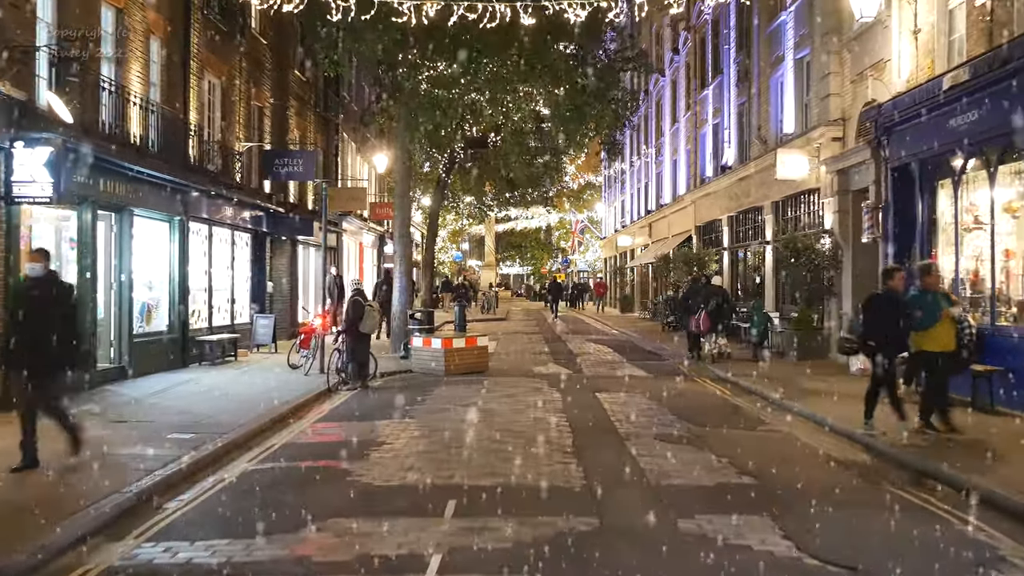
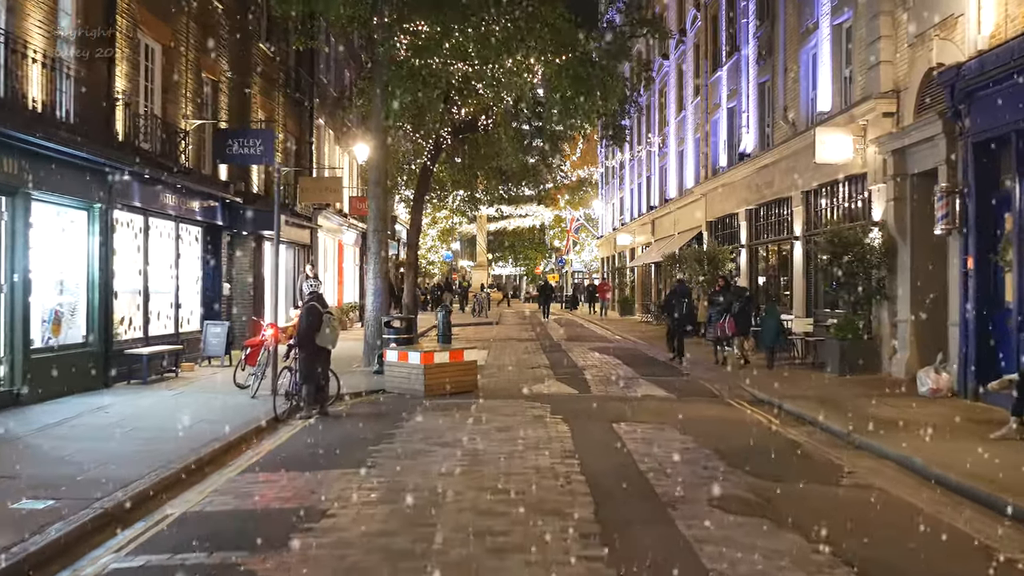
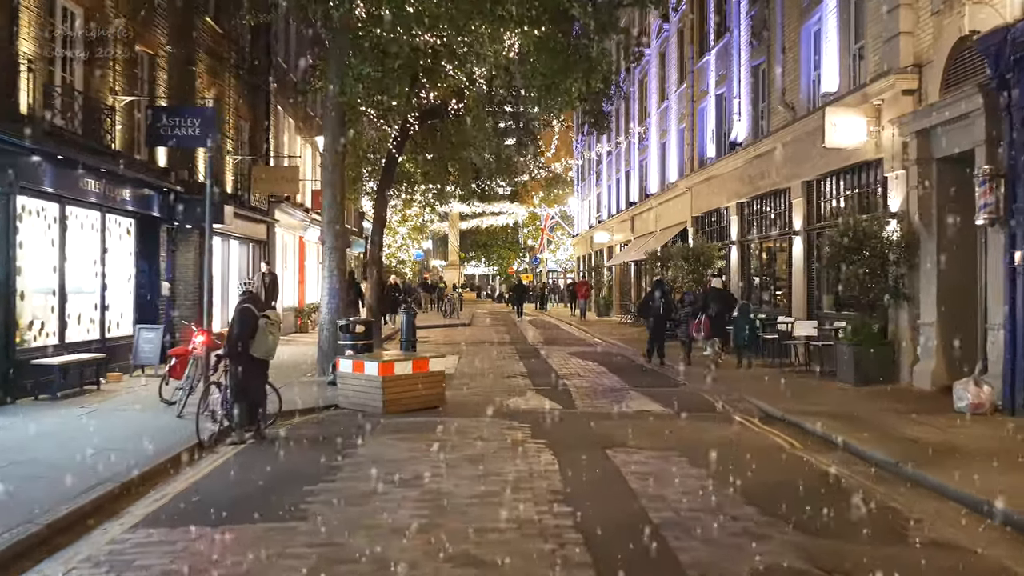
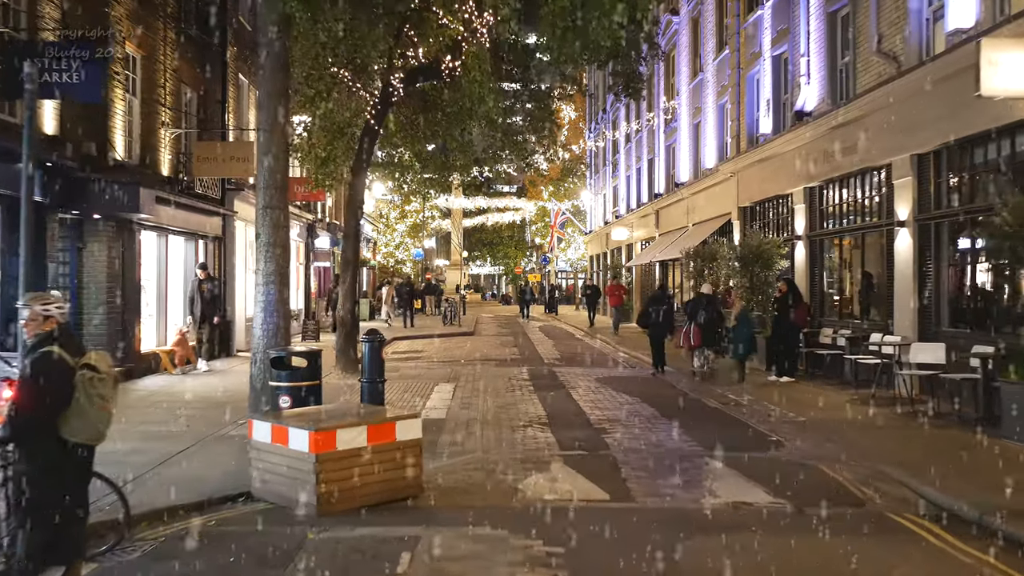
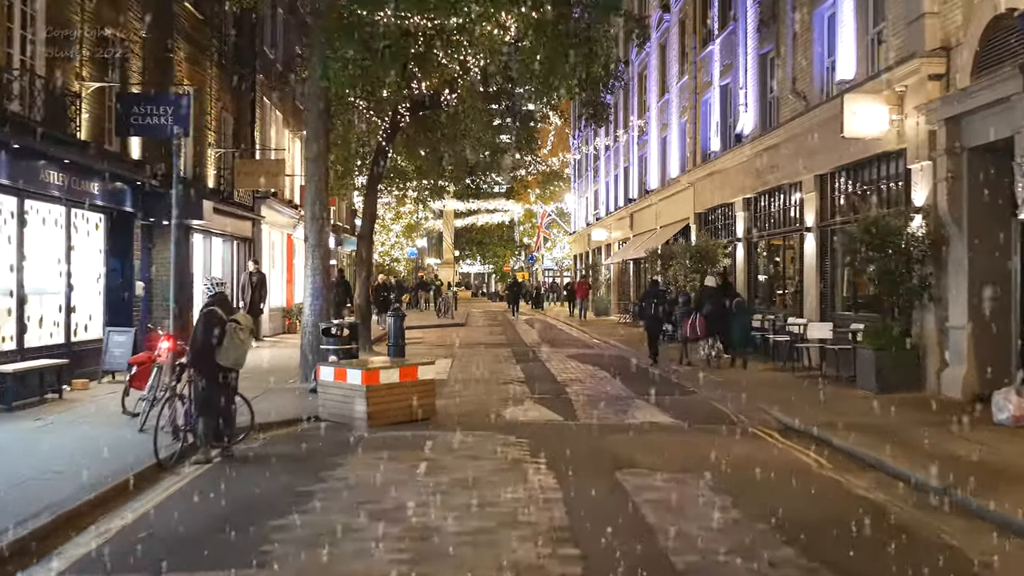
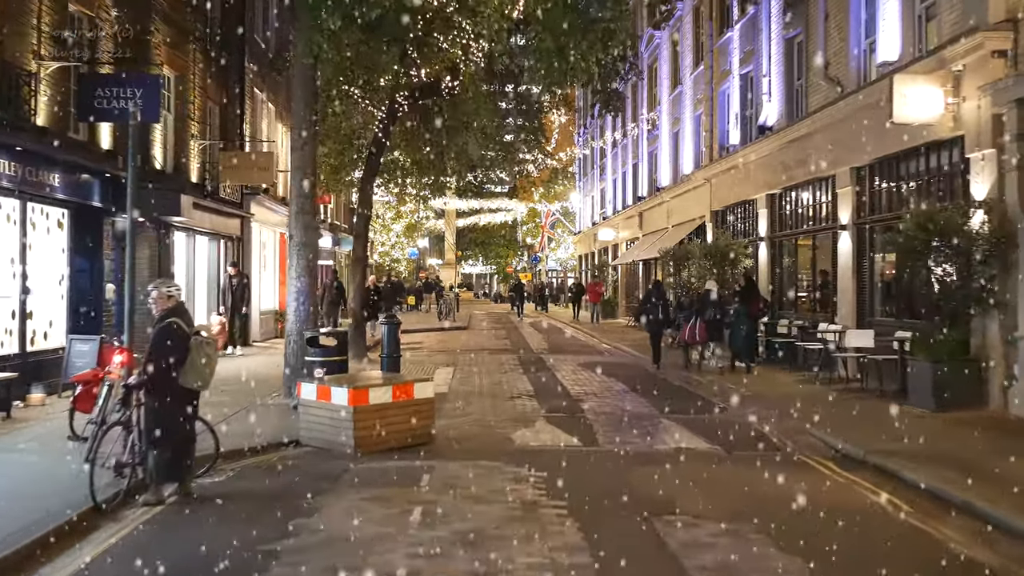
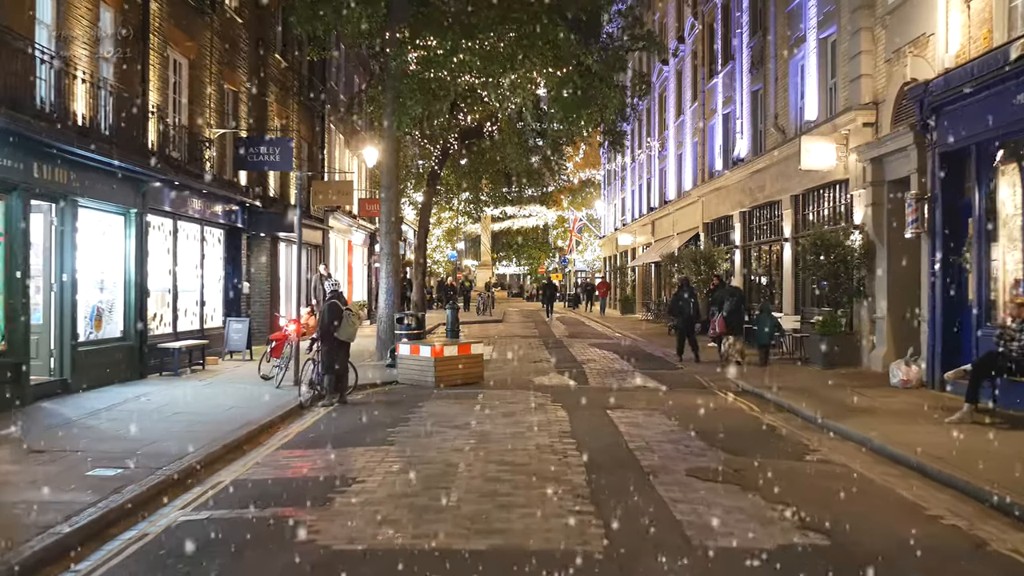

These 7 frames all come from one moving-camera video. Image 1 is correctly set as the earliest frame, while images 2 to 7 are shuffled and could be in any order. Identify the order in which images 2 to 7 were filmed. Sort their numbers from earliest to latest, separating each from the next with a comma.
7, 2, 3, 5, 6, 4
